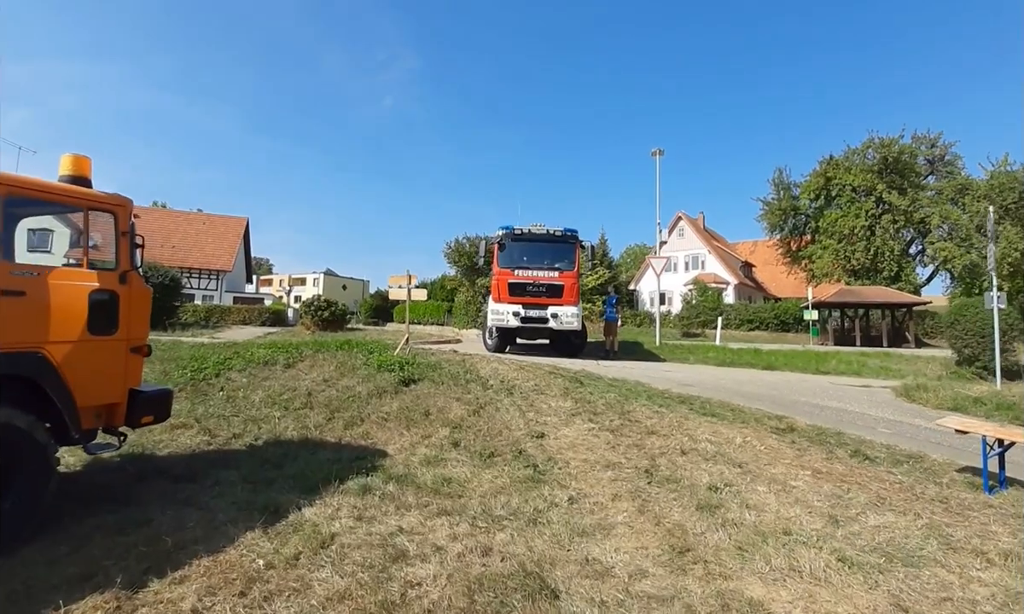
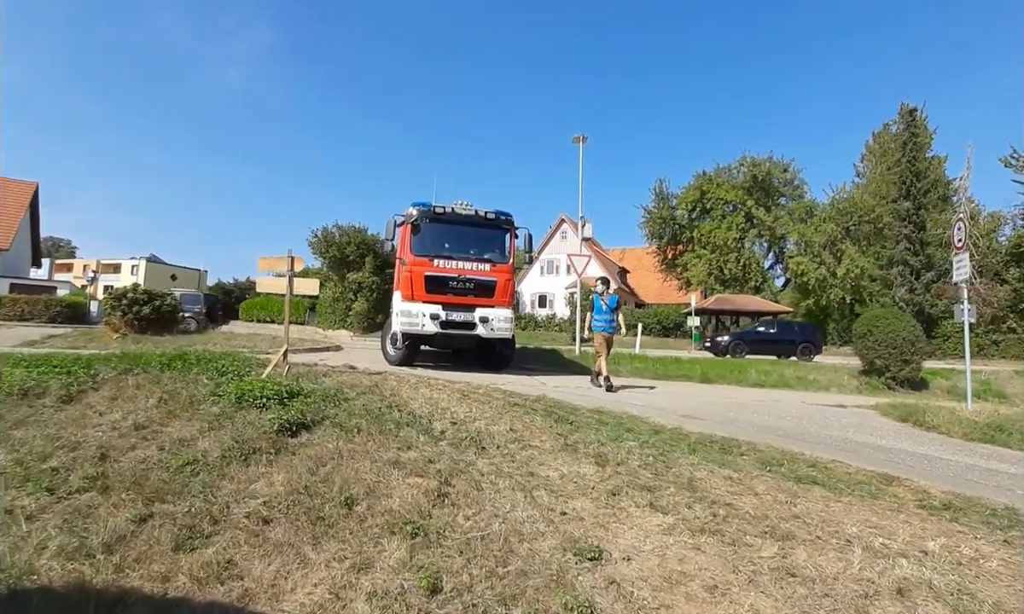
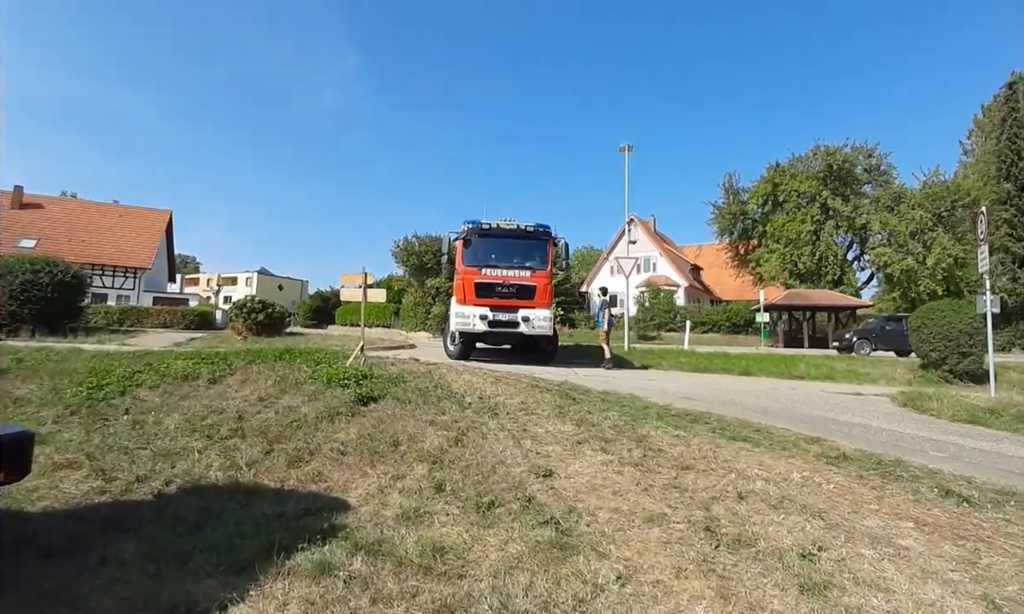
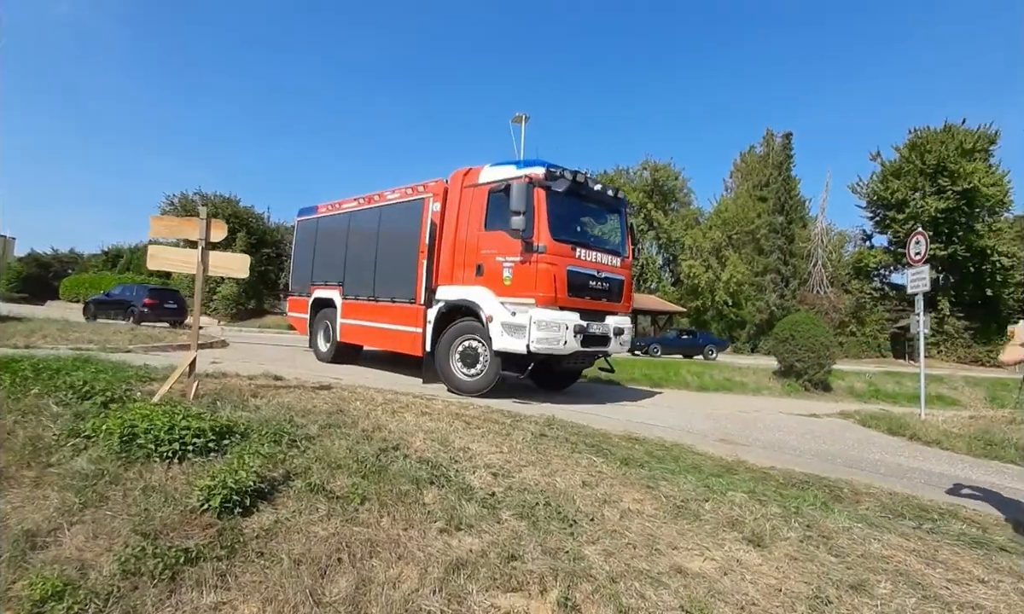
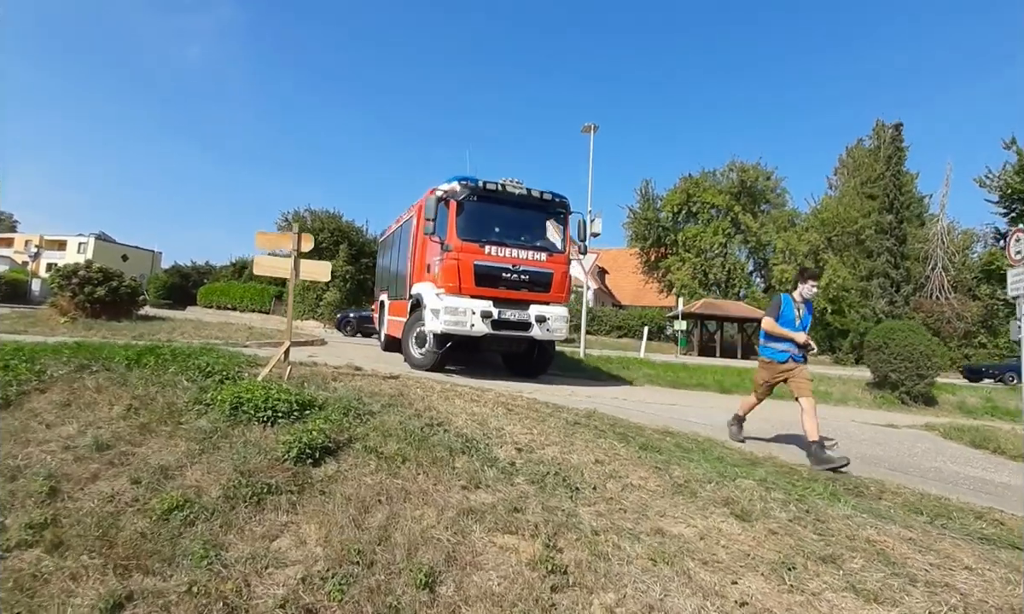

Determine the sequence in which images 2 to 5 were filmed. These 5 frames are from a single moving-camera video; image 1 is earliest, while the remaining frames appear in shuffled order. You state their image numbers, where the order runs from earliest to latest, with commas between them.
3, 2, 5, 4
